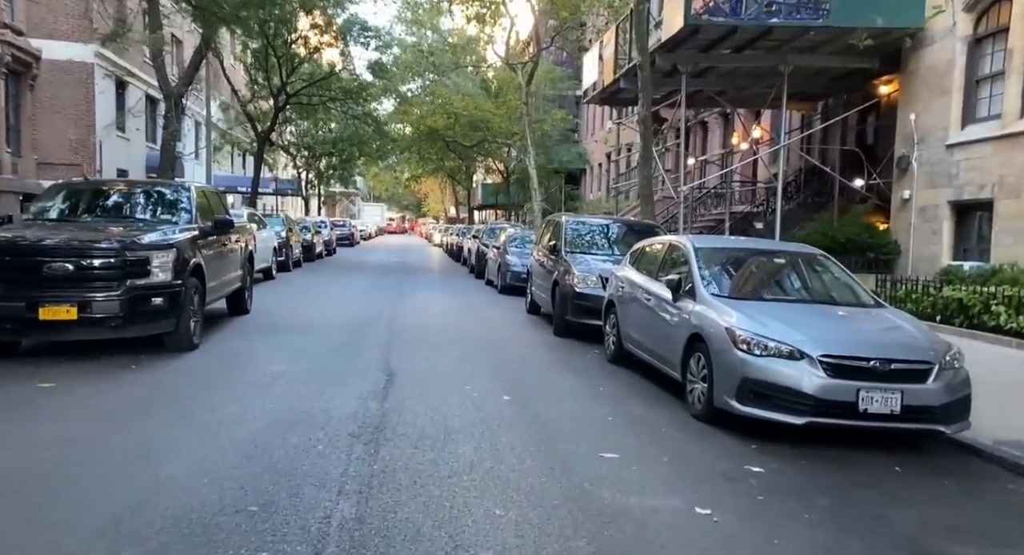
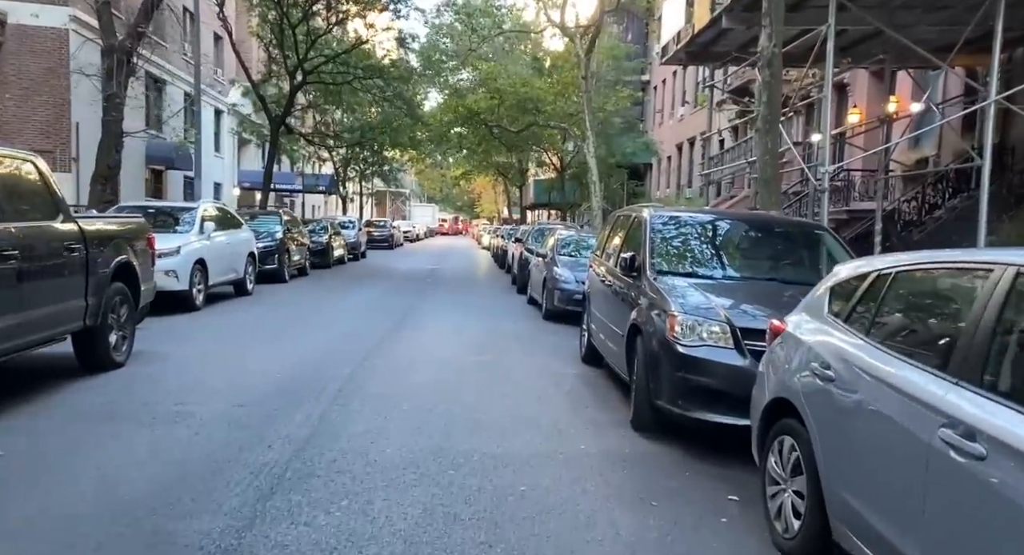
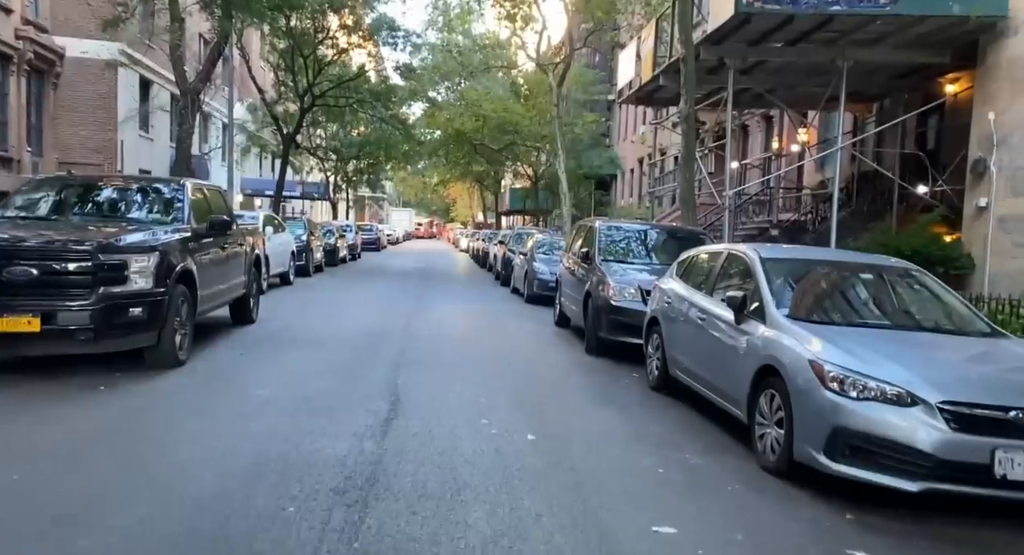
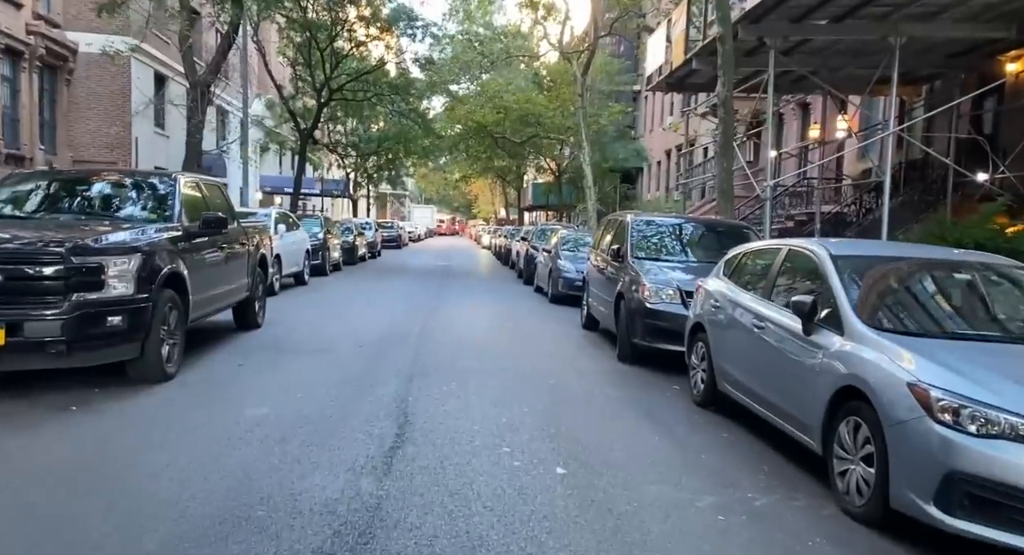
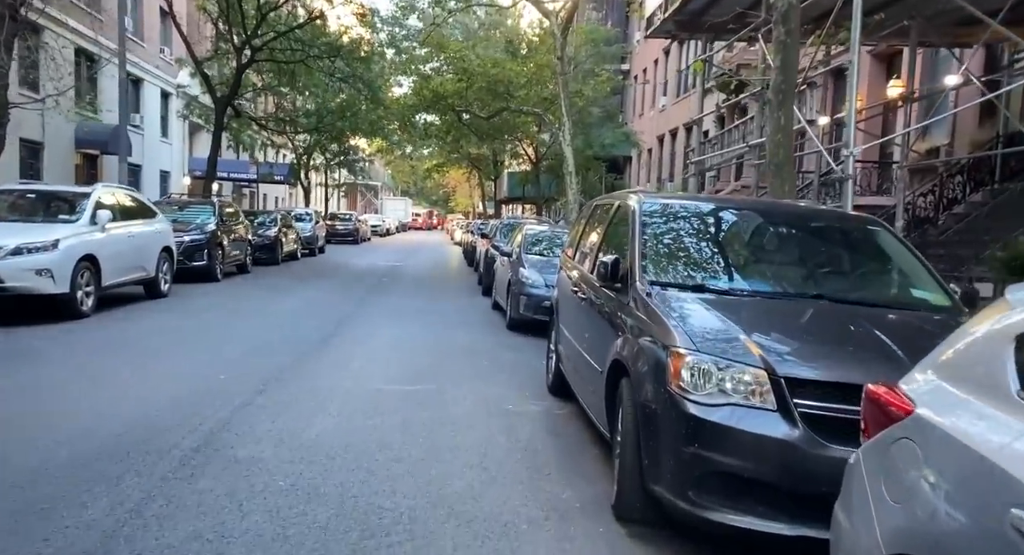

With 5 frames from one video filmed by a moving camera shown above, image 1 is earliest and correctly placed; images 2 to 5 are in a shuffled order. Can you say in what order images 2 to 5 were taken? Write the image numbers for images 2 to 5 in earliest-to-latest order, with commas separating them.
3, 4, 2, 5
